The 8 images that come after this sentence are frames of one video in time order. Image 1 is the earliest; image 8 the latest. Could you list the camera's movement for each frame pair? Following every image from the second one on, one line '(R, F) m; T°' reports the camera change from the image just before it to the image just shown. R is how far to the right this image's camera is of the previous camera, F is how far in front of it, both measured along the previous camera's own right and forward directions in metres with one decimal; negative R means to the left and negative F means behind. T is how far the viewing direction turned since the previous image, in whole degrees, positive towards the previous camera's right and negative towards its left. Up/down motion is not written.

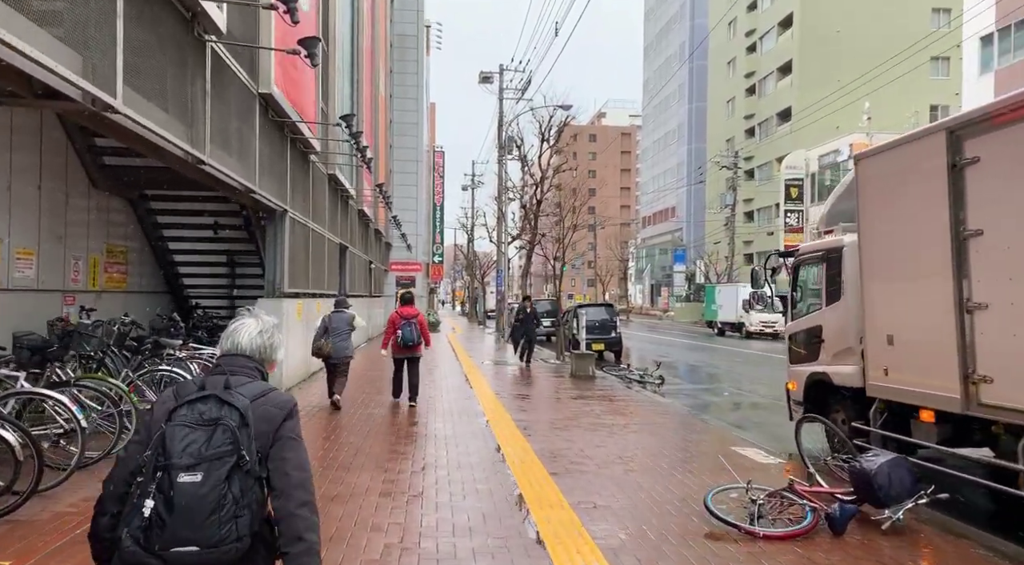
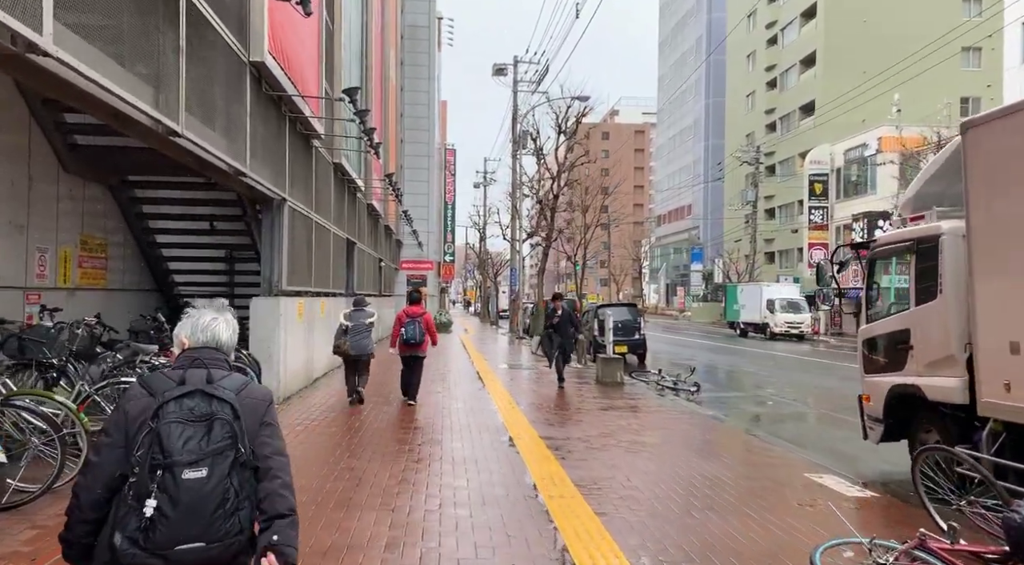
(-0.2, +1.2) m; -1°
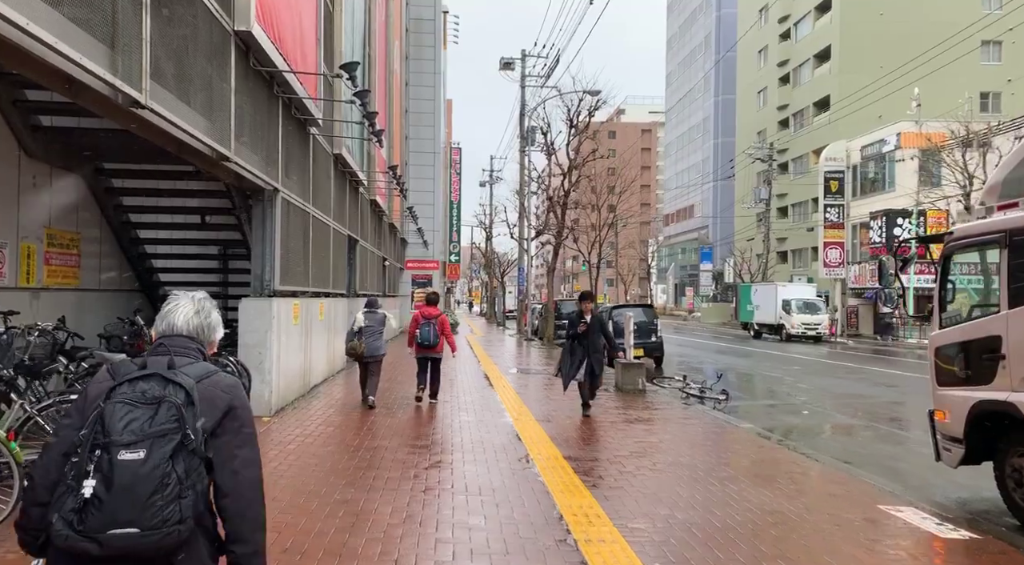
(-0.1, +1.0) m; 0°
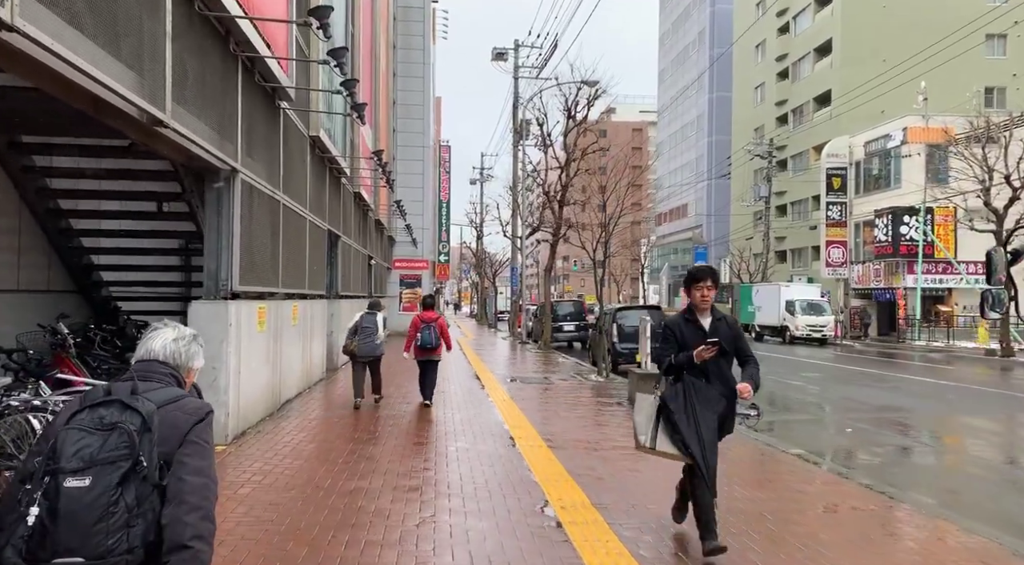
(-0.2, +1.5) m; +1°
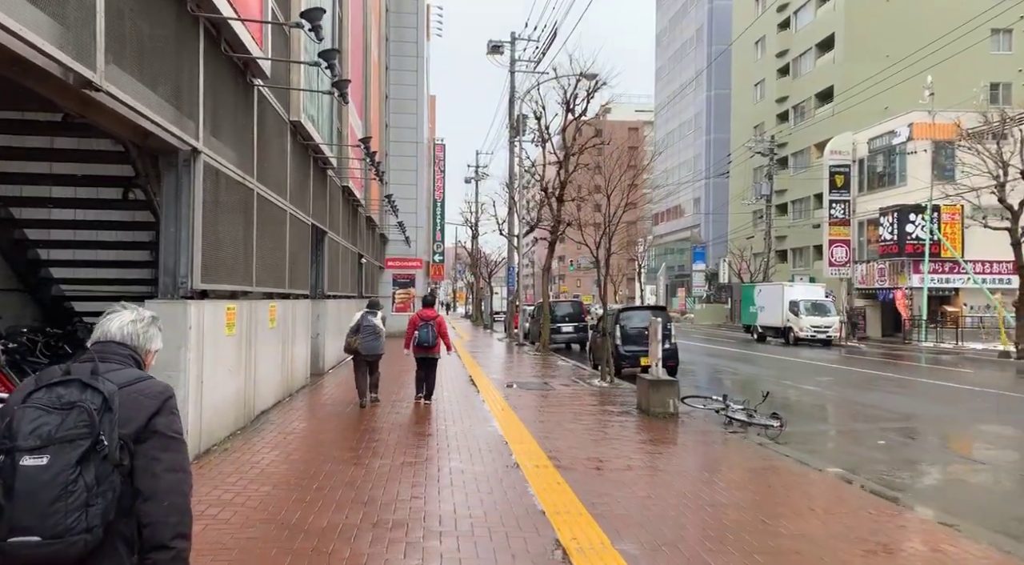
(-0.1, +0.9) m; 0°
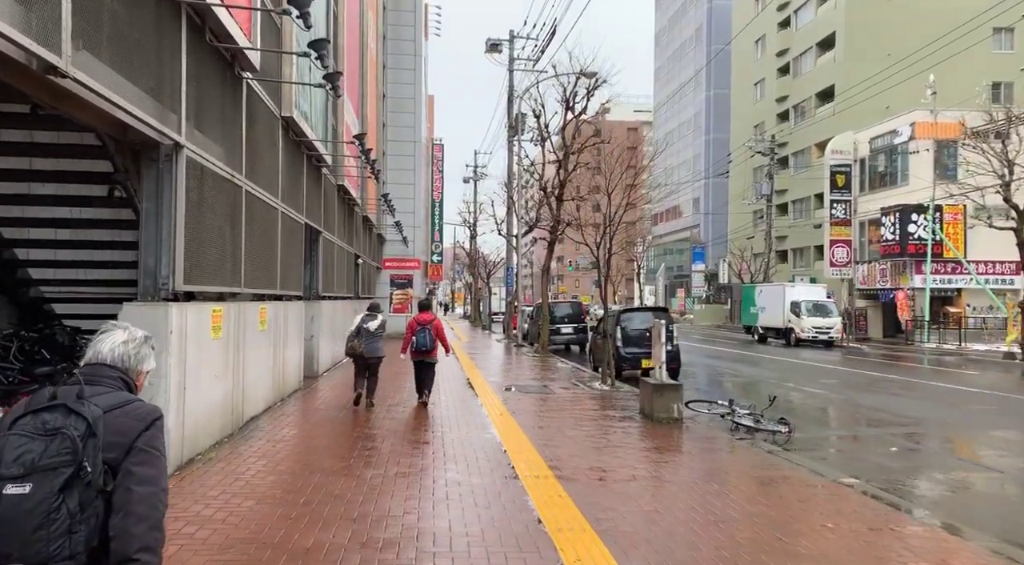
(0.0, +0.3) m; 0°
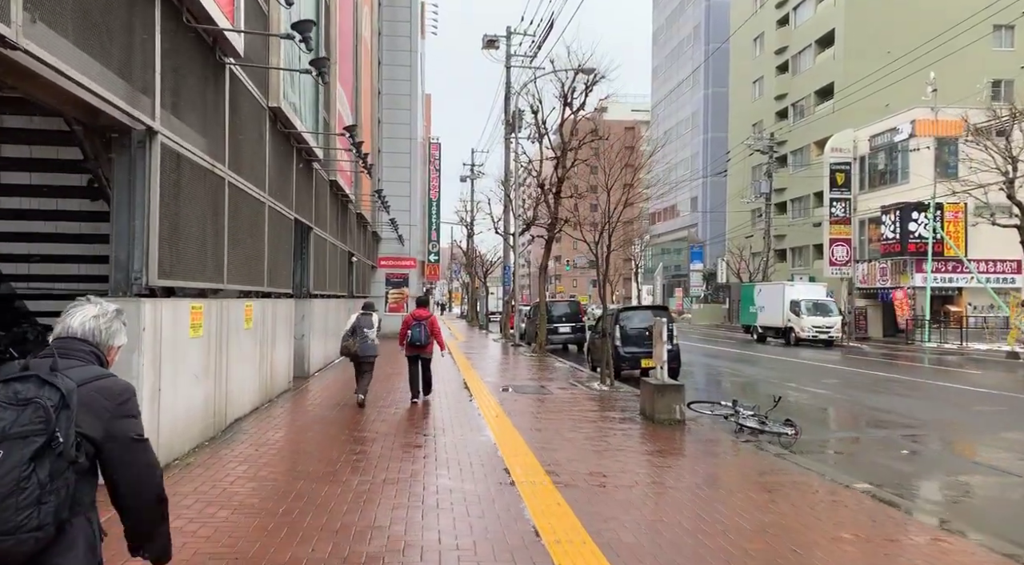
(0.0, +0.4) m; 0°
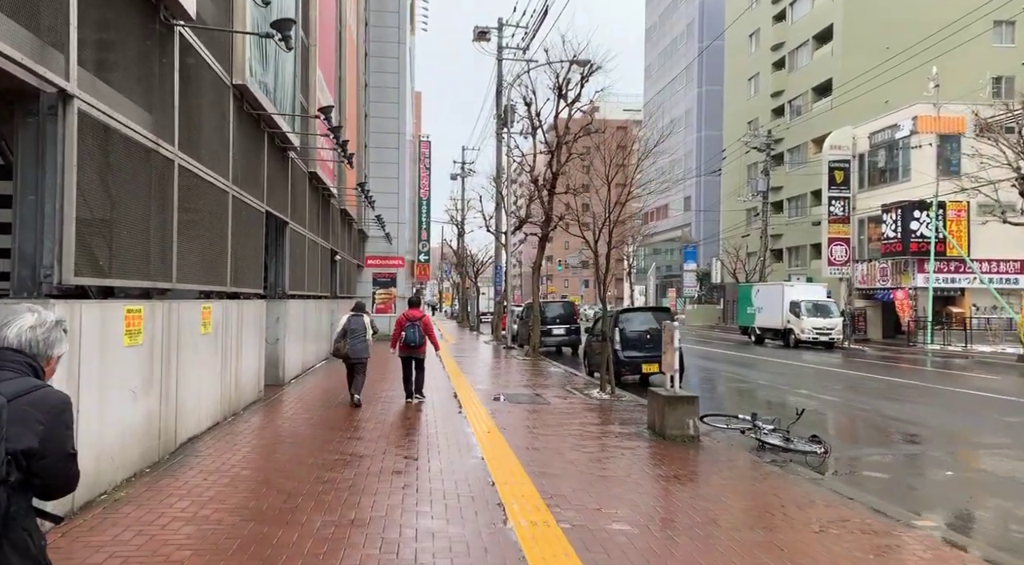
(0.0, +1.0) m; +1°
